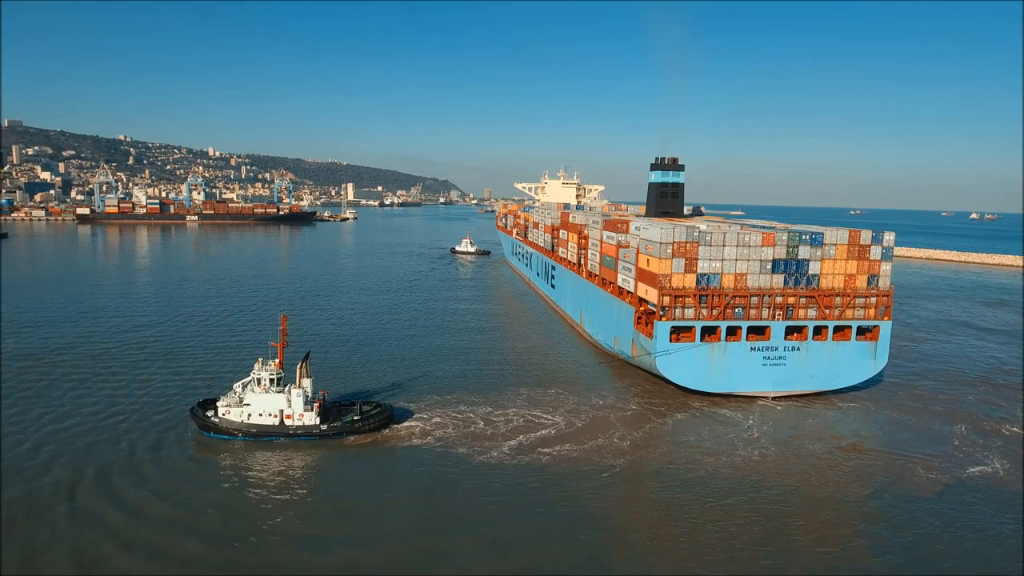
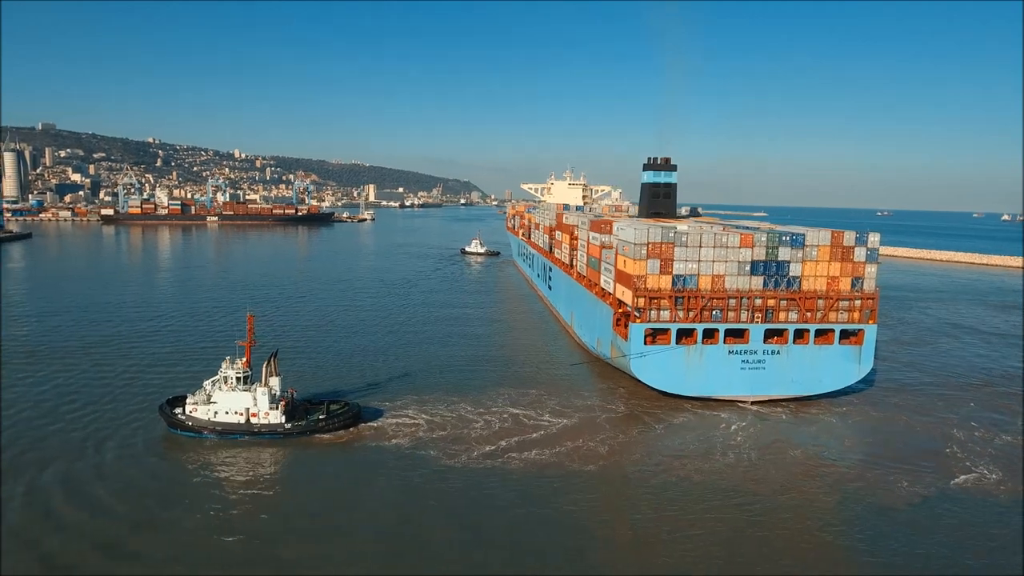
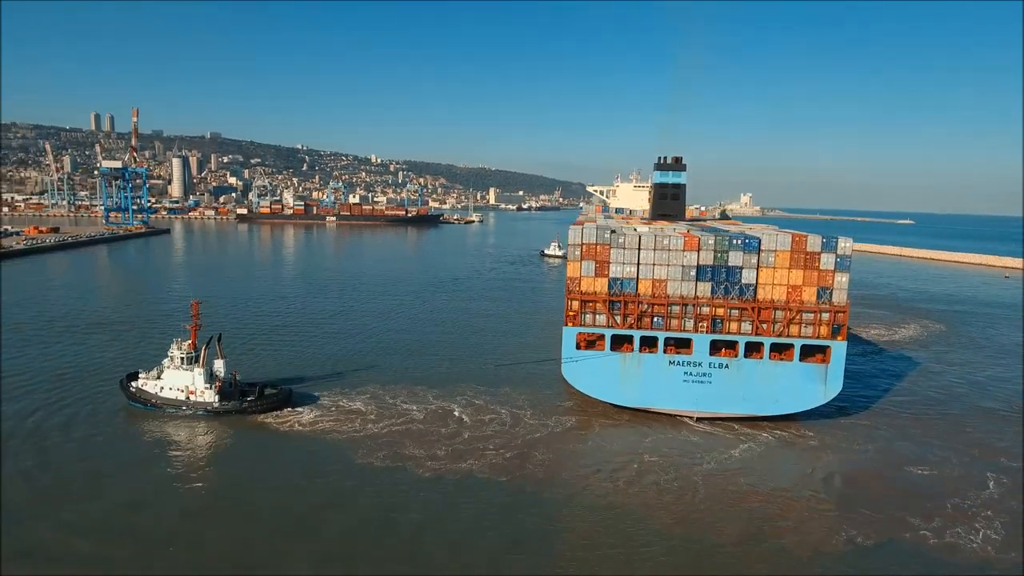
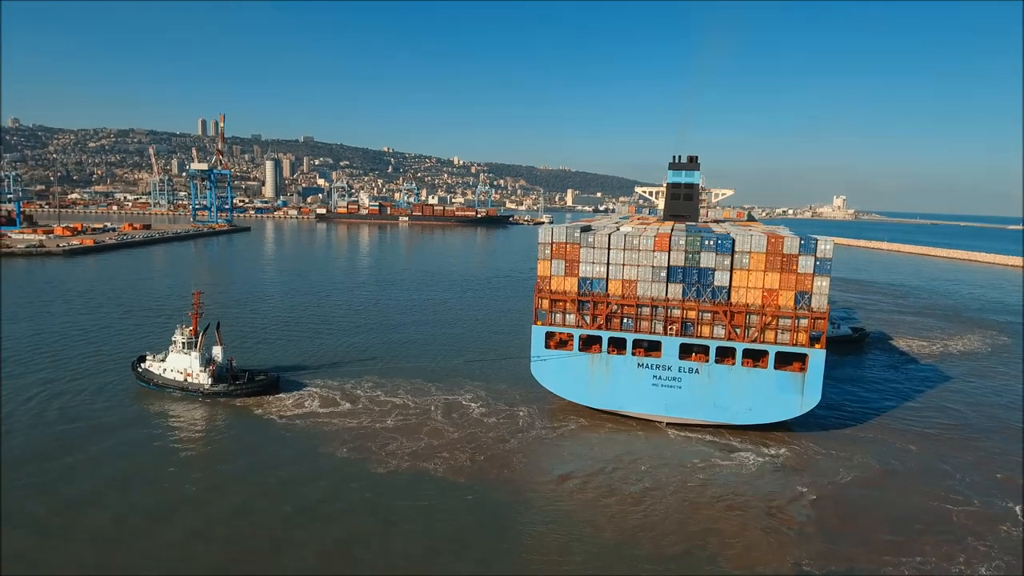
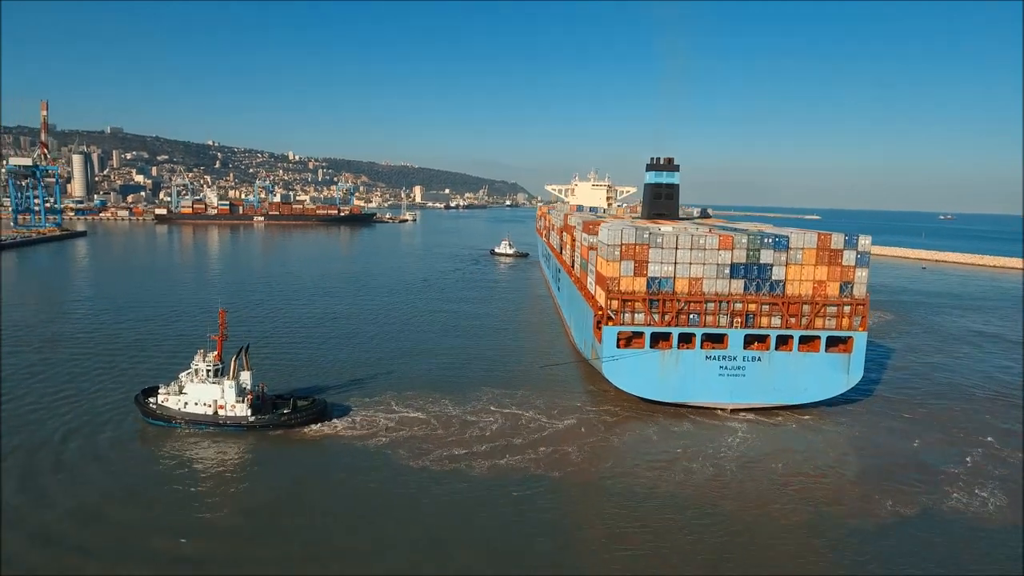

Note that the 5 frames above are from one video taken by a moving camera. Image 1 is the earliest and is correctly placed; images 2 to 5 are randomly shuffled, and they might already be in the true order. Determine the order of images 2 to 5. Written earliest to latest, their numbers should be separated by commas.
2, 5, 3, 4
